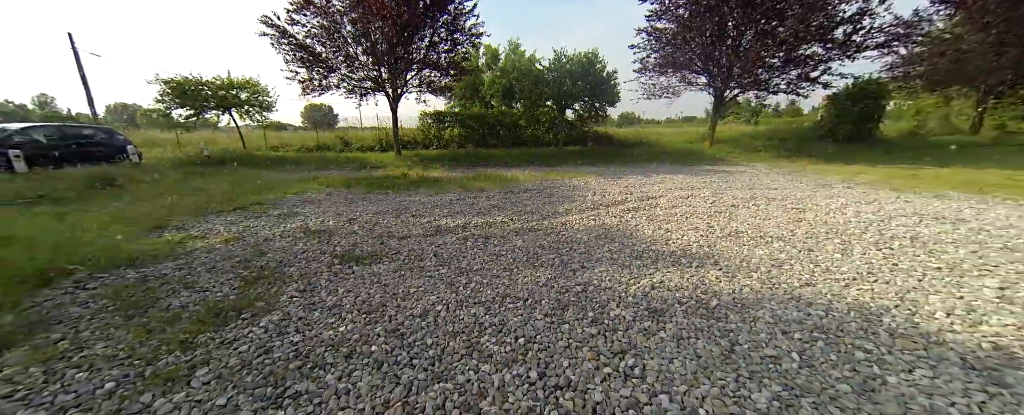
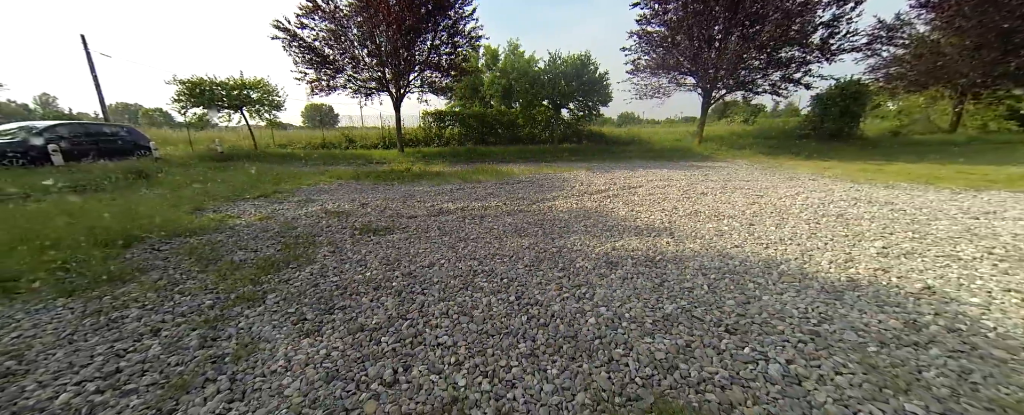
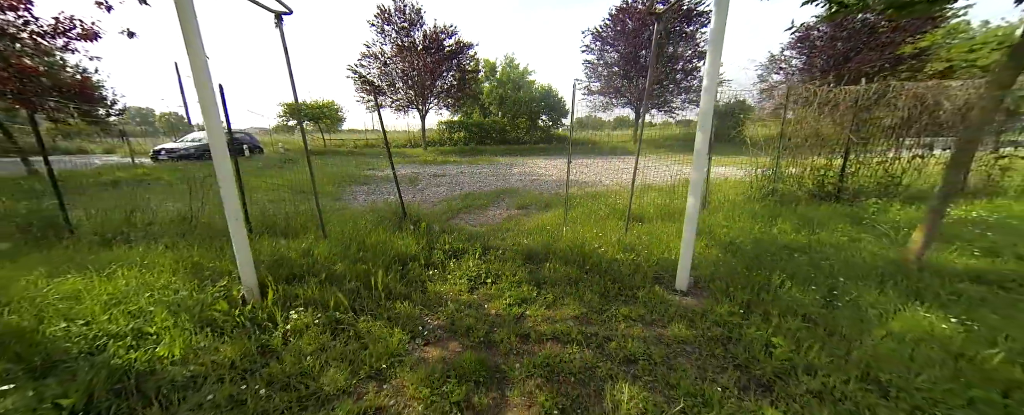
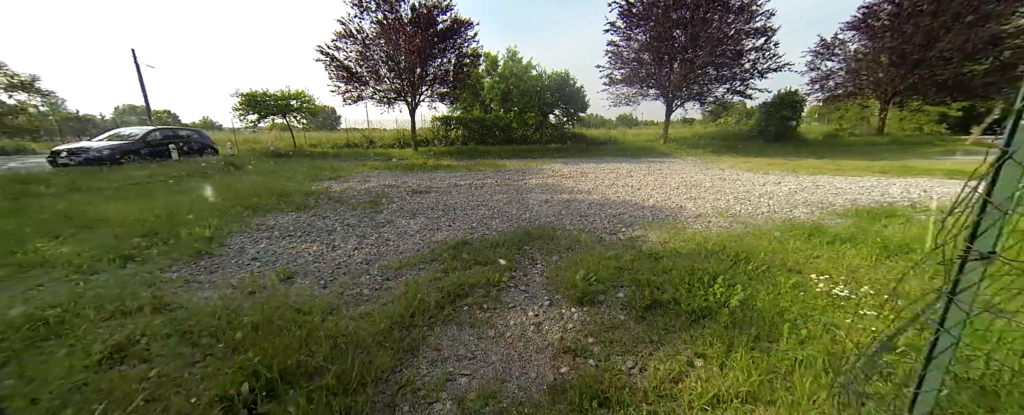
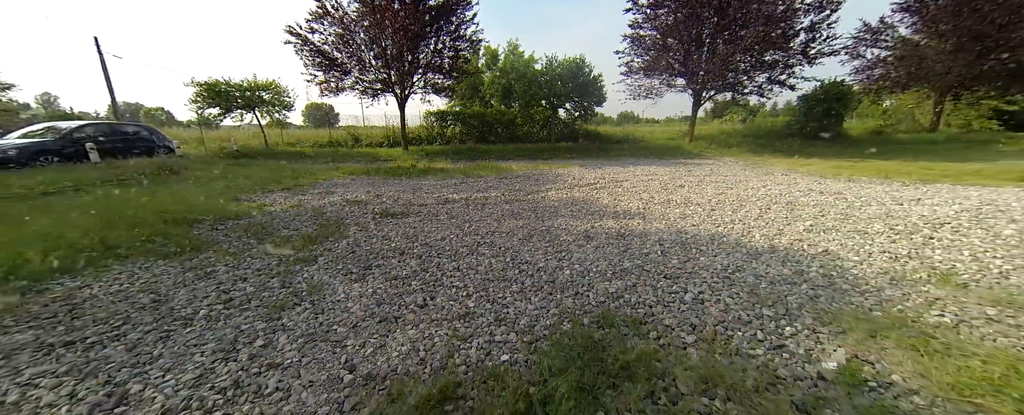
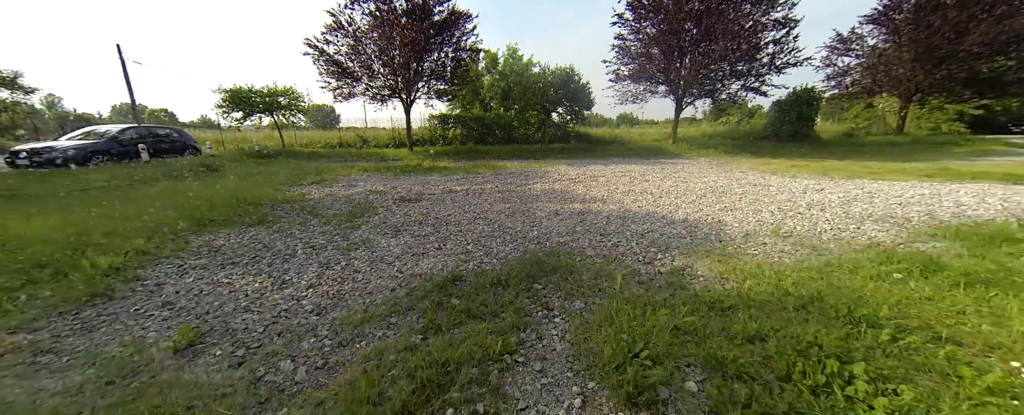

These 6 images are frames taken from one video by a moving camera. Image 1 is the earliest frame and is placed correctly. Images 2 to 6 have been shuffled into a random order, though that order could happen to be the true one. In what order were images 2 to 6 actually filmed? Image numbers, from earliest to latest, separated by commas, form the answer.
2, 5, 6, 4, 3
